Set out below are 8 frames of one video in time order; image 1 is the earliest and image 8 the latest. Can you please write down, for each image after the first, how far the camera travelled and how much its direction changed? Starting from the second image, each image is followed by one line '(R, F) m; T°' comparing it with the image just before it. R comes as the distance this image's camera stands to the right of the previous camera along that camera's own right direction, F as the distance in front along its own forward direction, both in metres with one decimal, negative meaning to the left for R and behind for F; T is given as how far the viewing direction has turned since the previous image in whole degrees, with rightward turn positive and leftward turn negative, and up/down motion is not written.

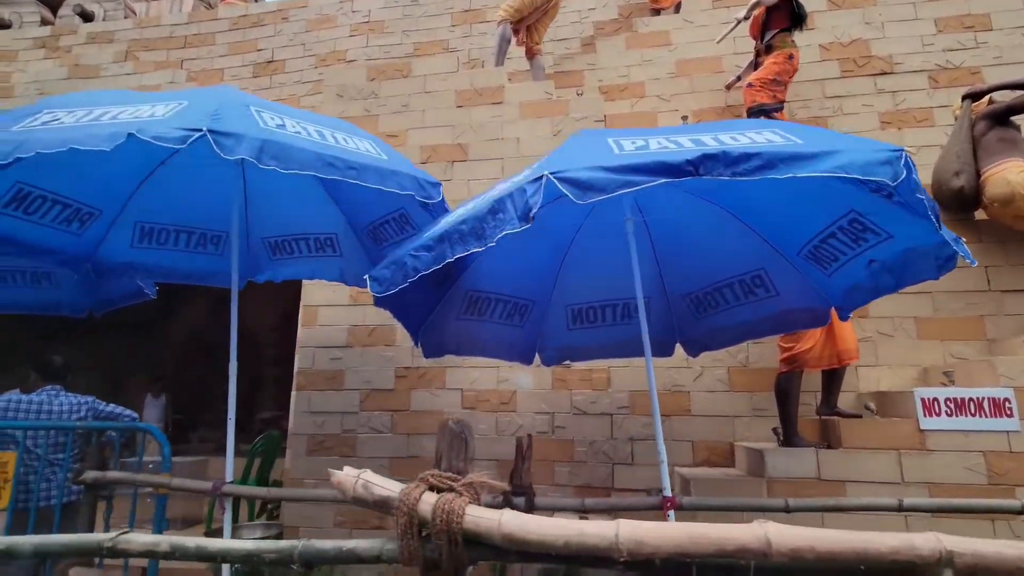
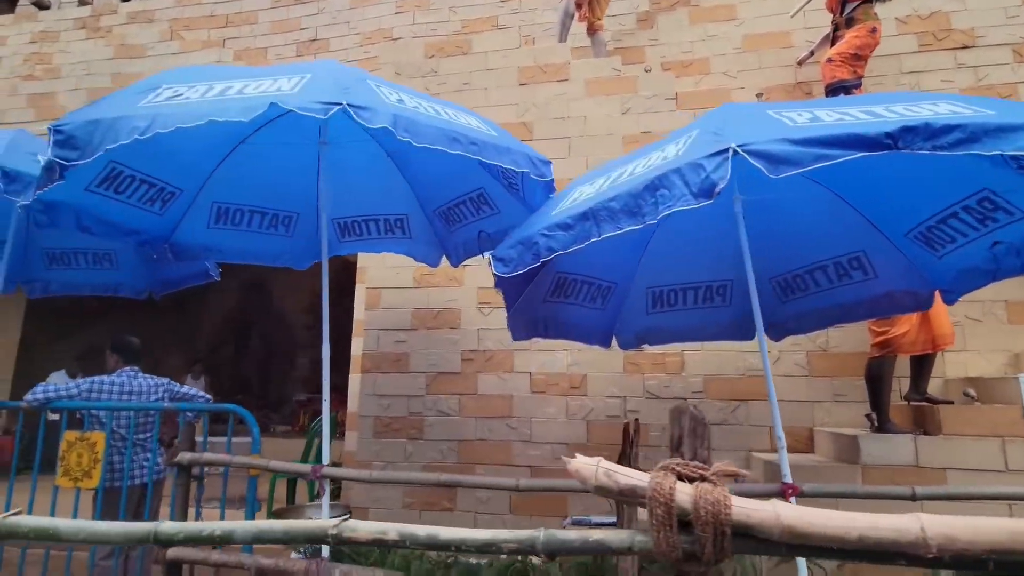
(-0.4, +0.1) m; -1°
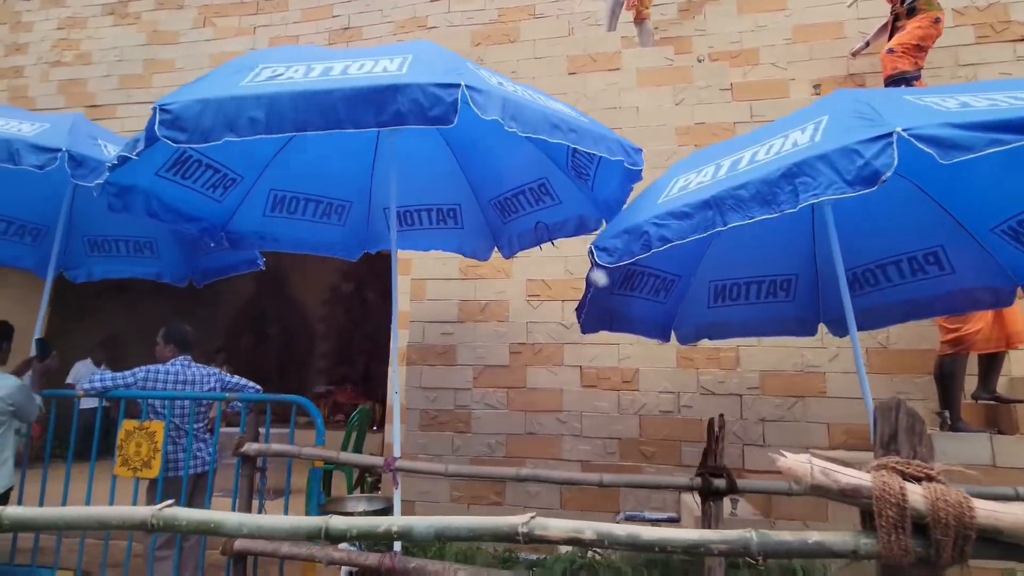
(-0.3, +0.1) m; 0°
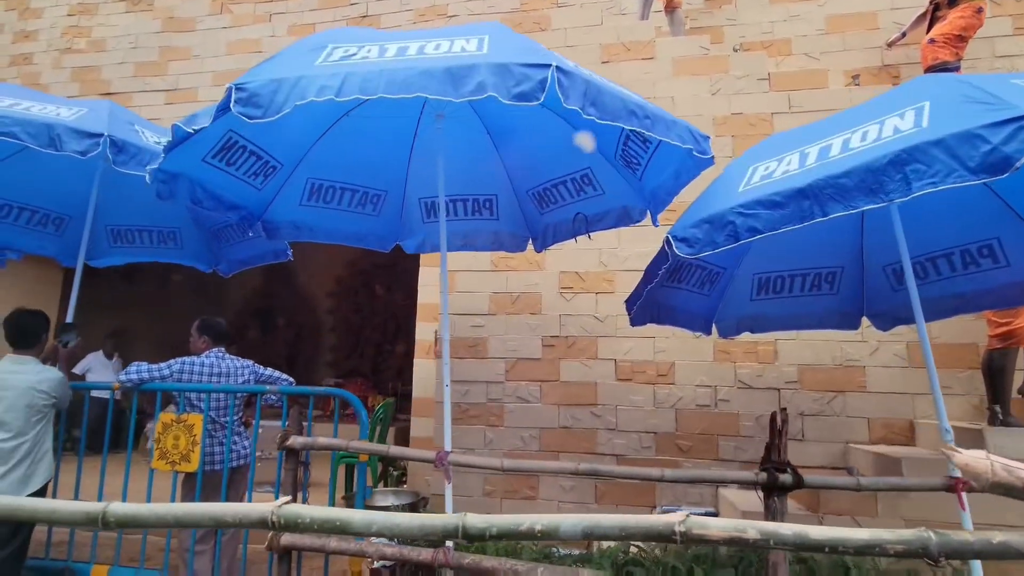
(-0.3, +0.1) m; 0°
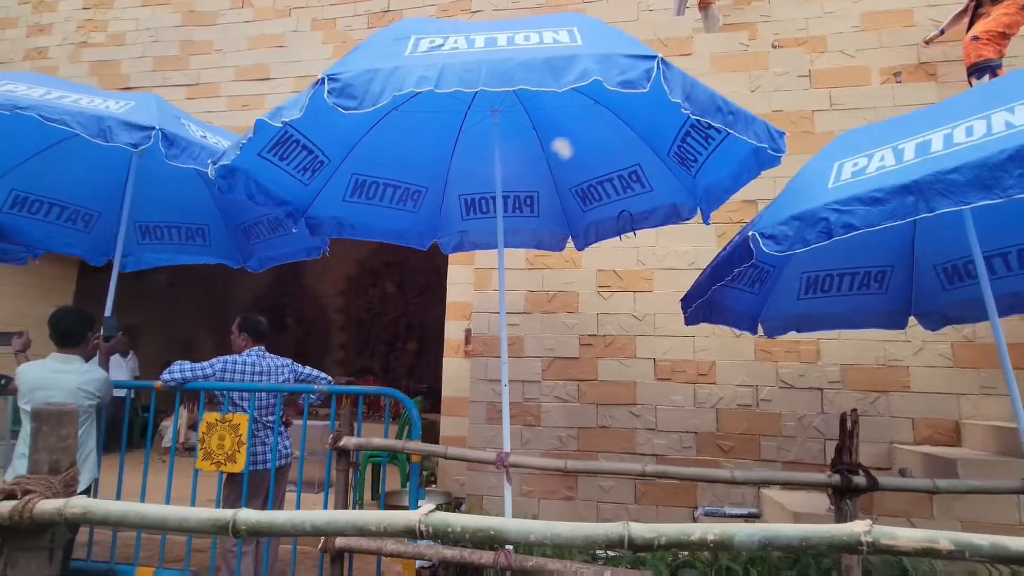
(-0.3, 0.0) m; 0°
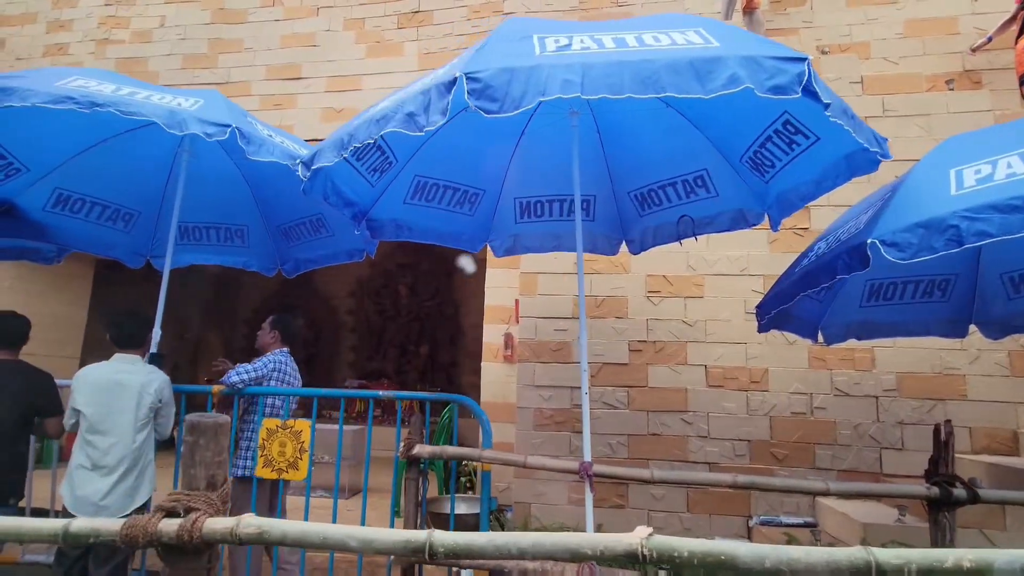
(-0.4, +0.1) m; +1°
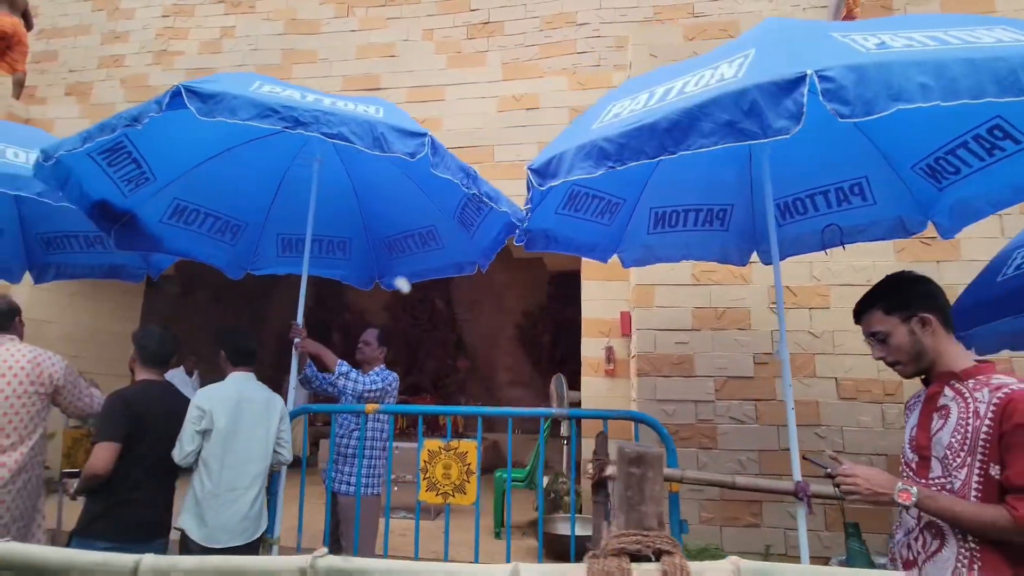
(-0.9, +0.1) m; +1°
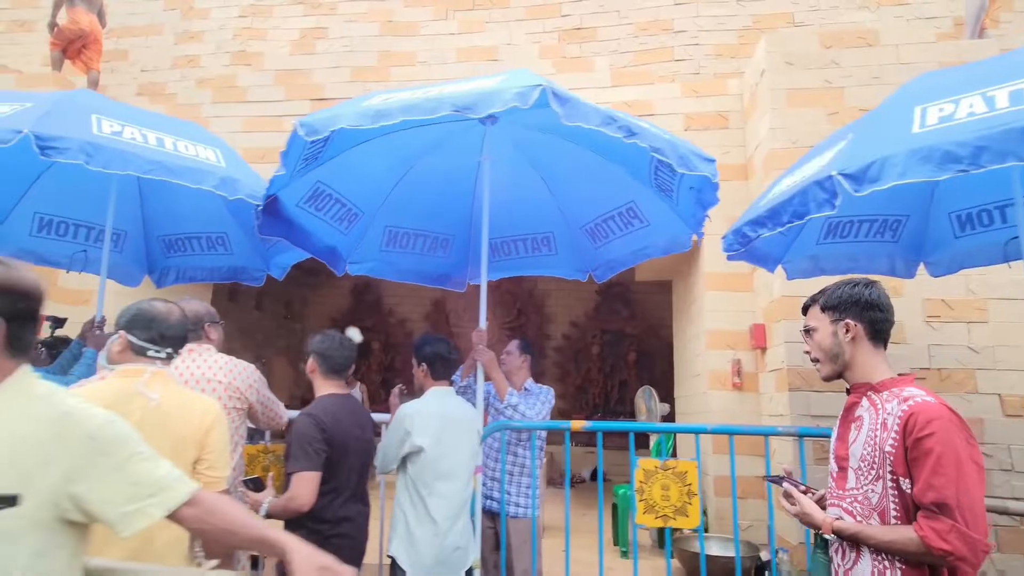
(-1.1, +0.1) m; +1°
